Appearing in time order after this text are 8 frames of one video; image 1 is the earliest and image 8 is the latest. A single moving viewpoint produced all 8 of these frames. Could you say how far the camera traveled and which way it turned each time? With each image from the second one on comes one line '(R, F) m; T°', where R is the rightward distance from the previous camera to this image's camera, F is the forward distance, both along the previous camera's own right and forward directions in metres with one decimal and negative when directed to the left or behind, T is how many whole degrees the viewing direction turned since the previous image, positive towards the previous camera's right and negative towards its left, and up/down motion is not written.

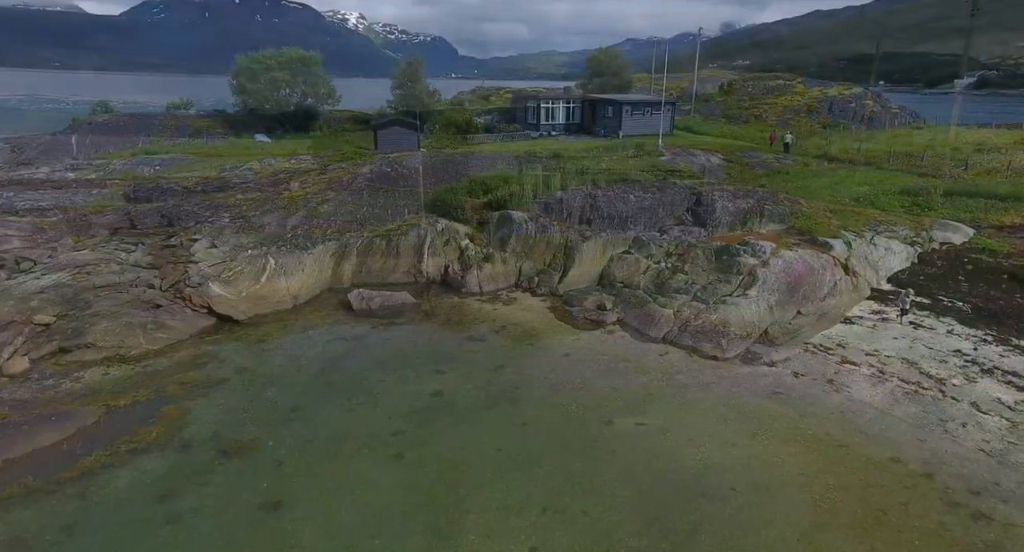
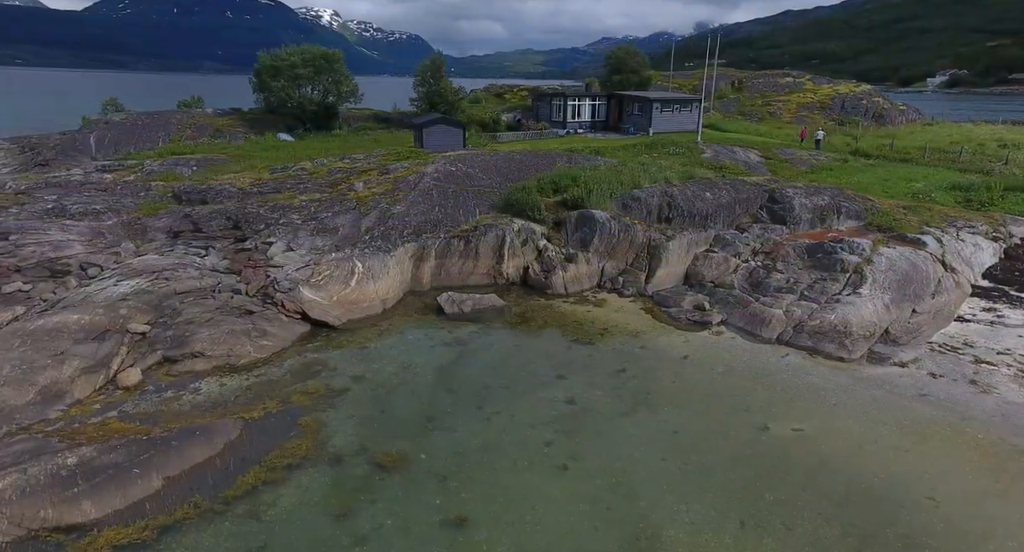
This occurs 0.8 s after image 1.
(-4.8, +0.6) m; +1°
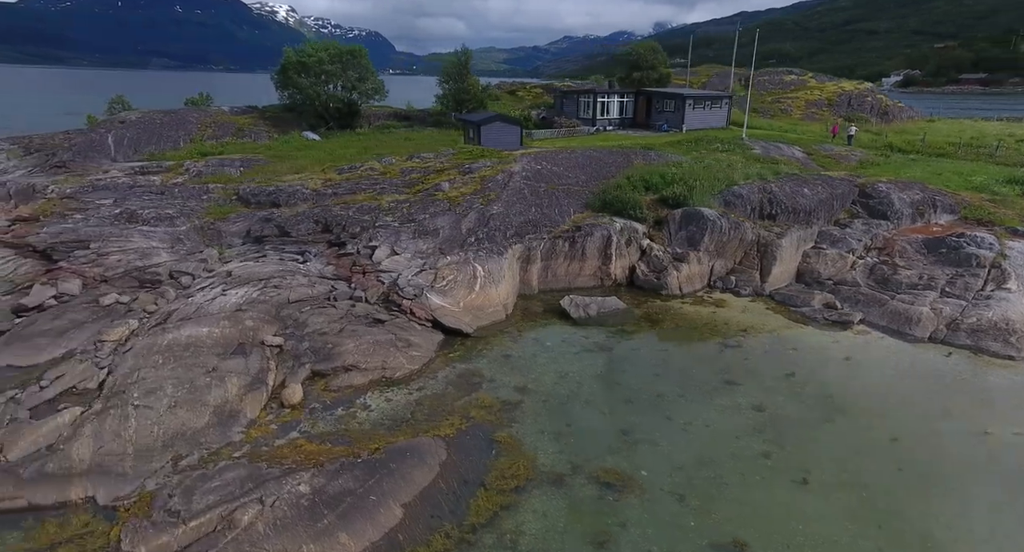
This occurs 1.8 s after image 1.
(-6.4, +1.0) m; +2°
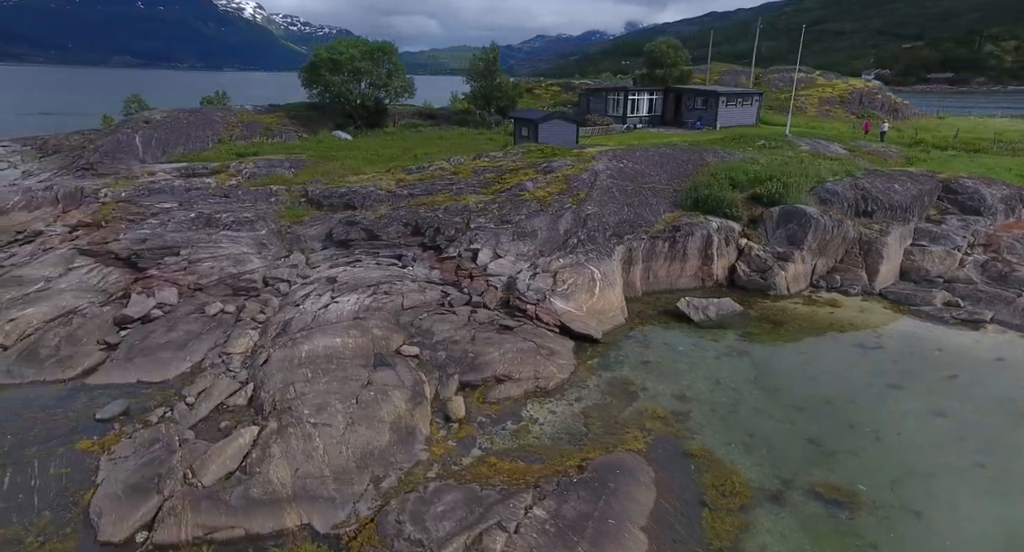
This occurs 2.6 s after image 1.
(-5.4, +0.8) m; +1°
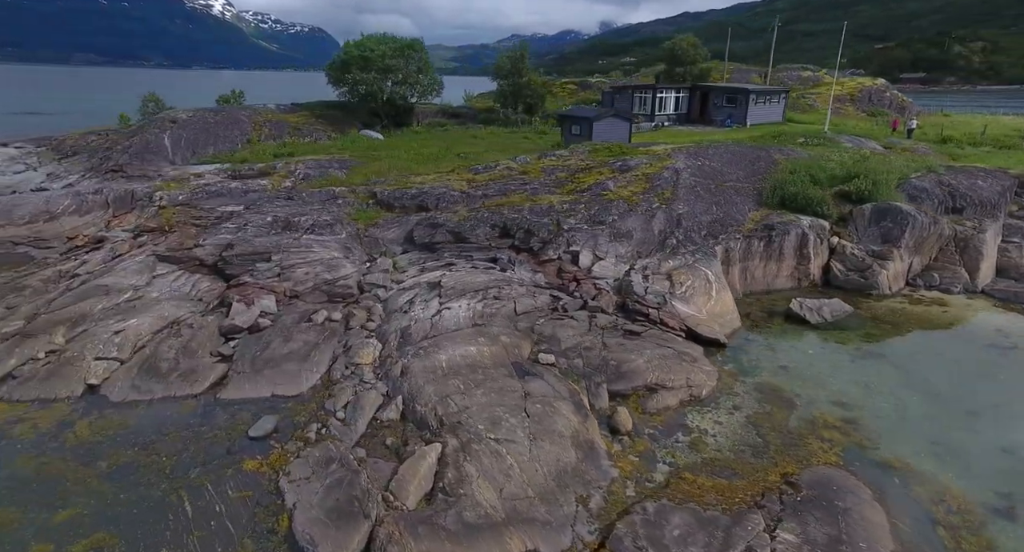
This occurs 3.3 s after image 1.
(-4.9, +0.8) m; +1°
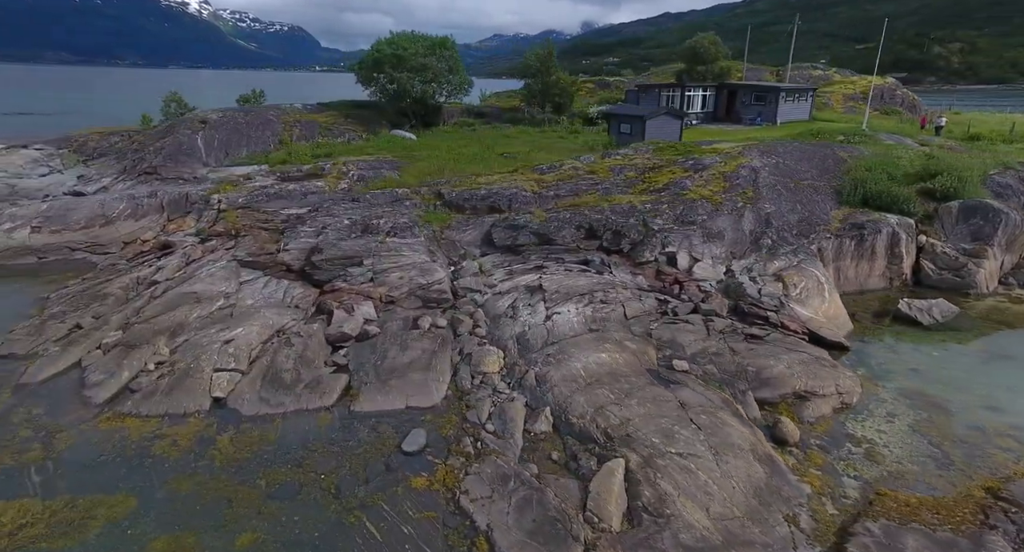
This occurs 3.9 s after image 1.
(-4.3, +0.7) m; 0°
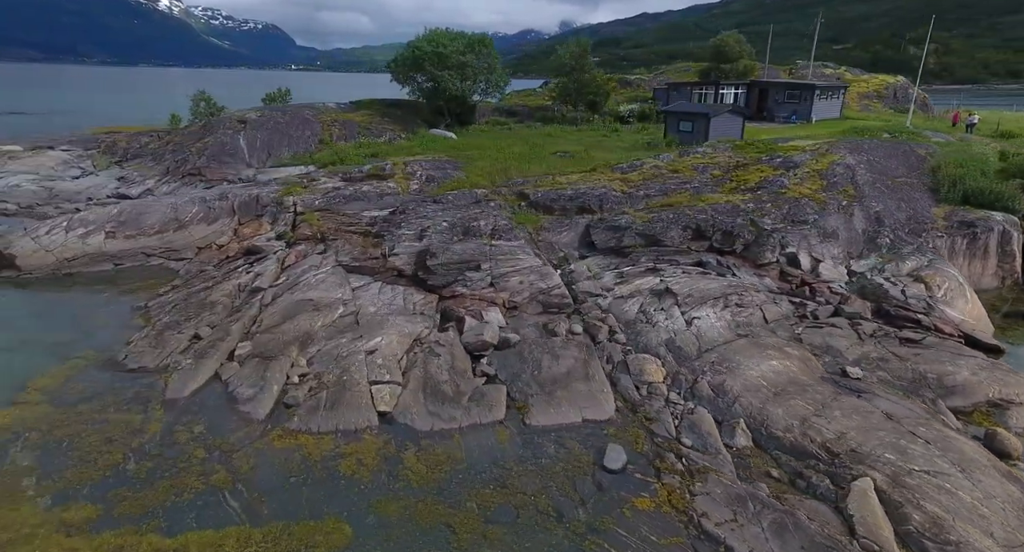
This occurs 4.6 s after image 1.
(-5.1, +0.9) m; 0°
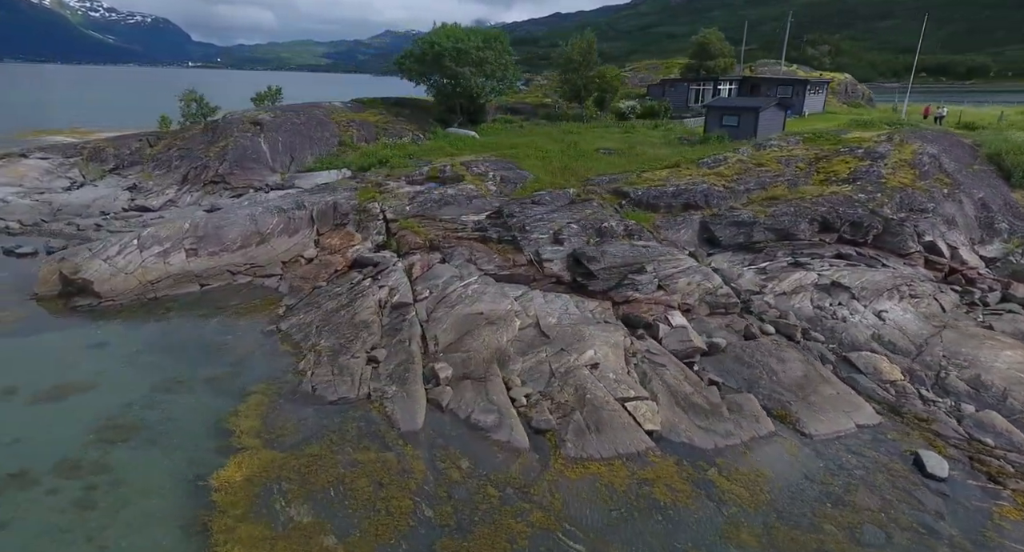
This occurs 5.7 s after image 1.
(-8.1, +1.5) m; +5°
